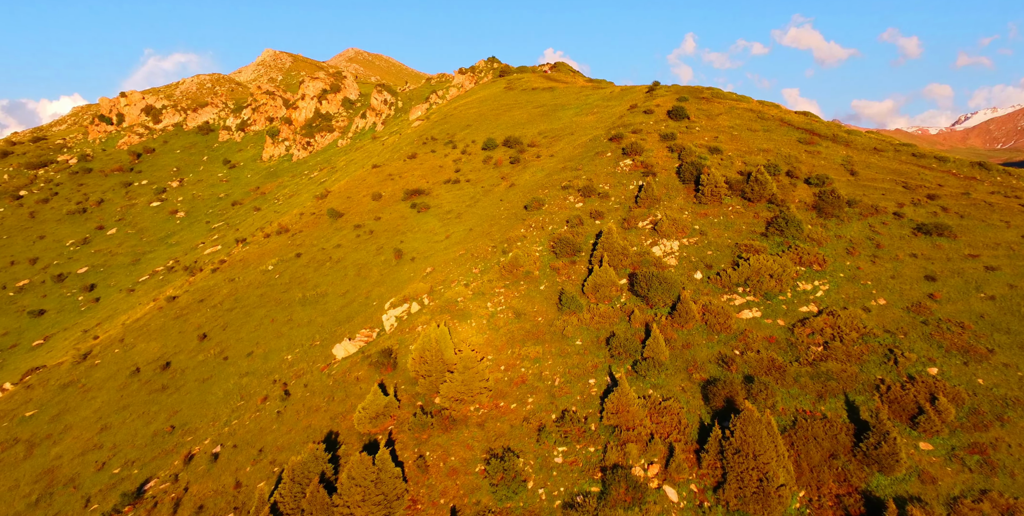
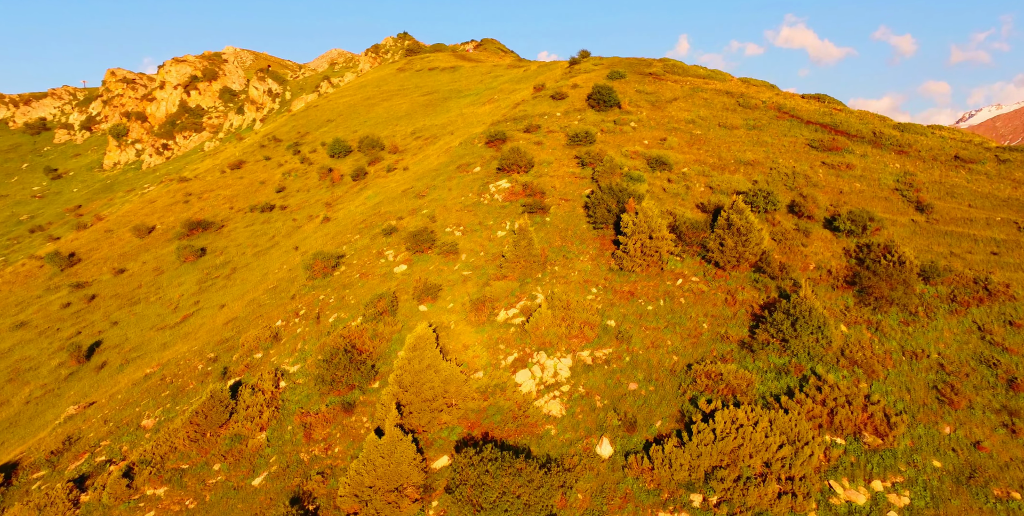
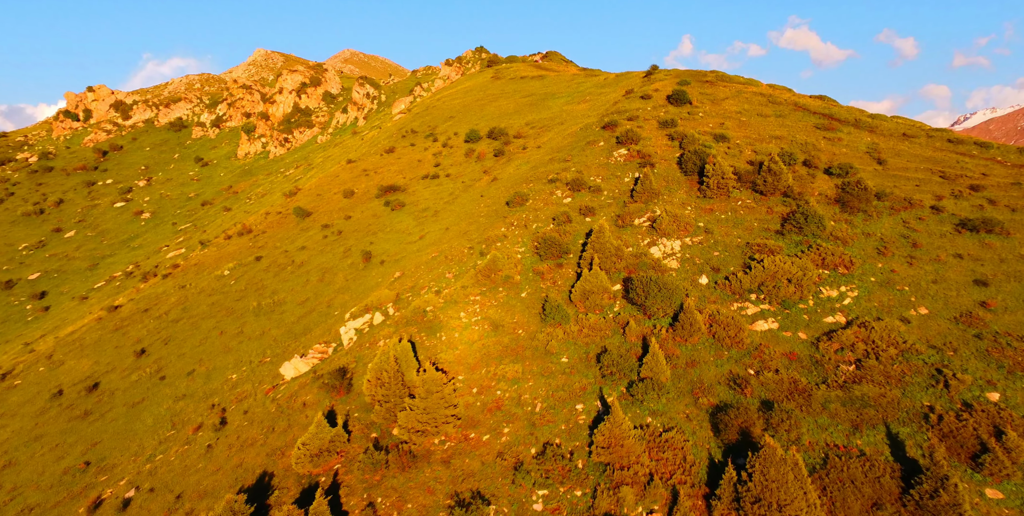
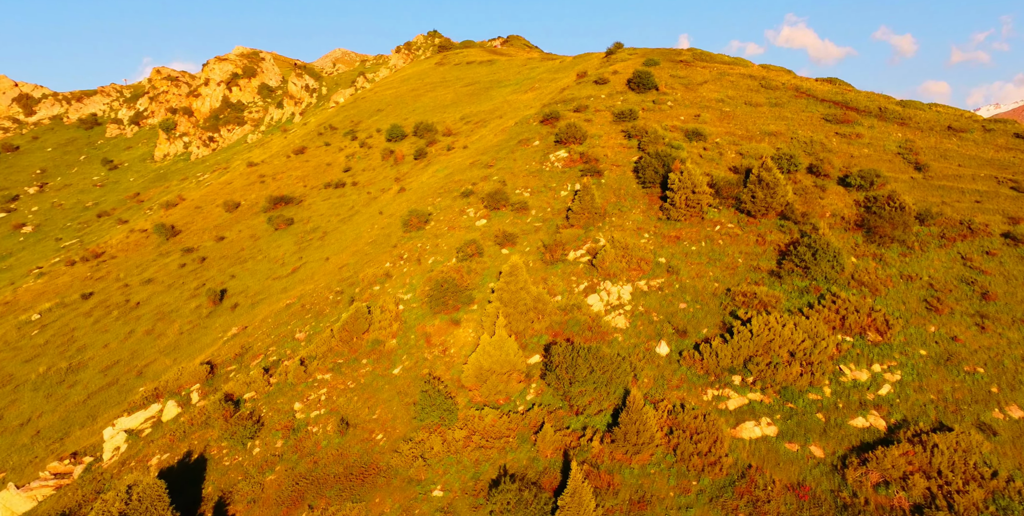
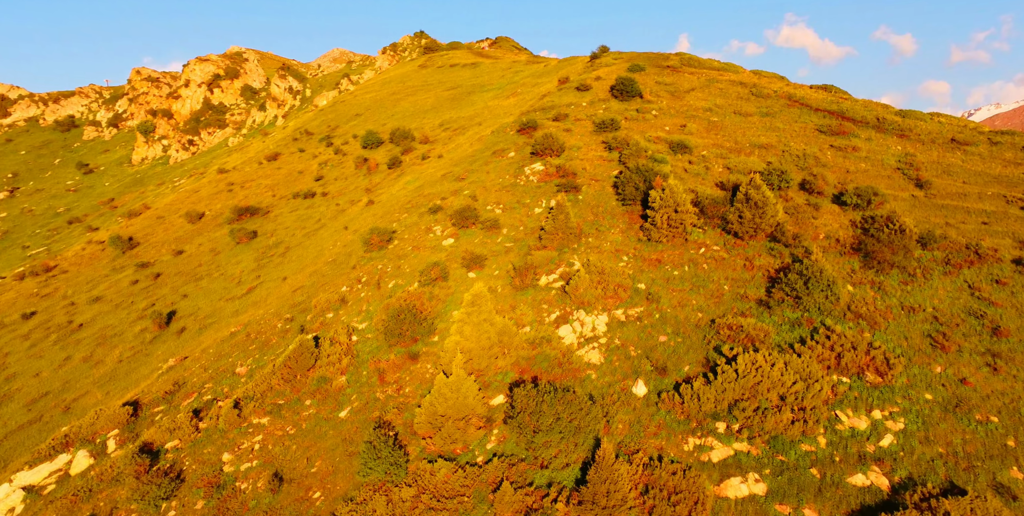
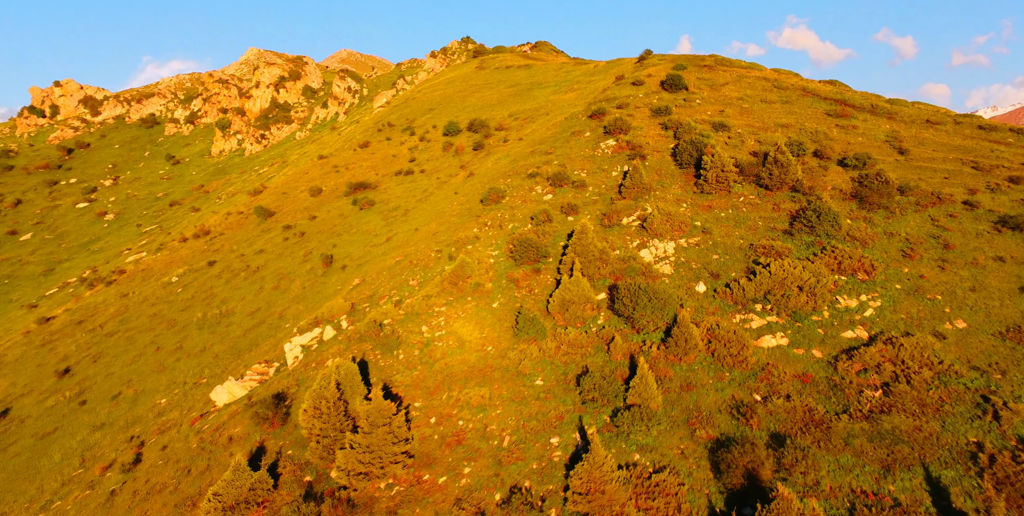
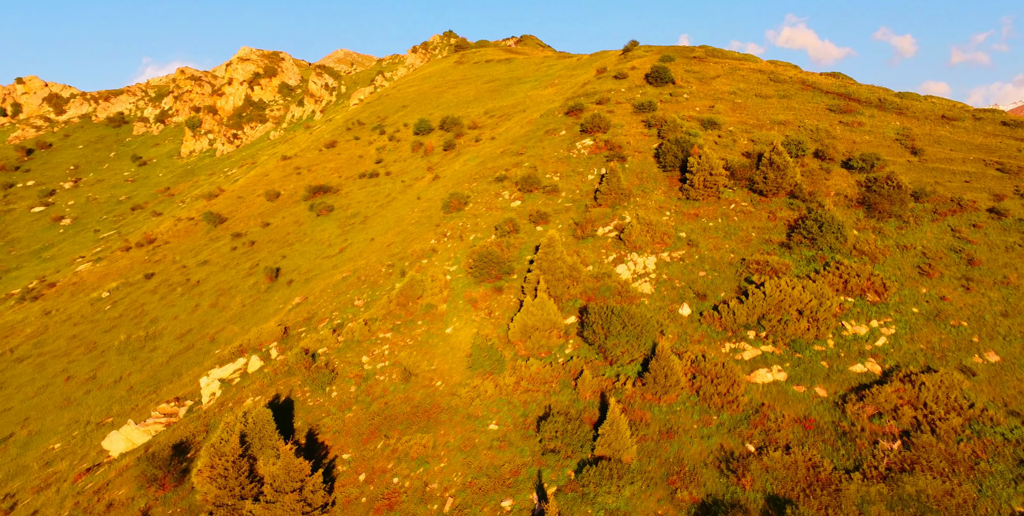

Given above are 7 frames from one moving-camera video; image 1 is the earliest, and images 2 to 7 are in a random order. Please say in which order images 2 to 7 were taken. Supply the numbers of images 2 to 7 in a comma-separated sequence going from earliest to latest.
3, 6, 7, 4, 5, 2
